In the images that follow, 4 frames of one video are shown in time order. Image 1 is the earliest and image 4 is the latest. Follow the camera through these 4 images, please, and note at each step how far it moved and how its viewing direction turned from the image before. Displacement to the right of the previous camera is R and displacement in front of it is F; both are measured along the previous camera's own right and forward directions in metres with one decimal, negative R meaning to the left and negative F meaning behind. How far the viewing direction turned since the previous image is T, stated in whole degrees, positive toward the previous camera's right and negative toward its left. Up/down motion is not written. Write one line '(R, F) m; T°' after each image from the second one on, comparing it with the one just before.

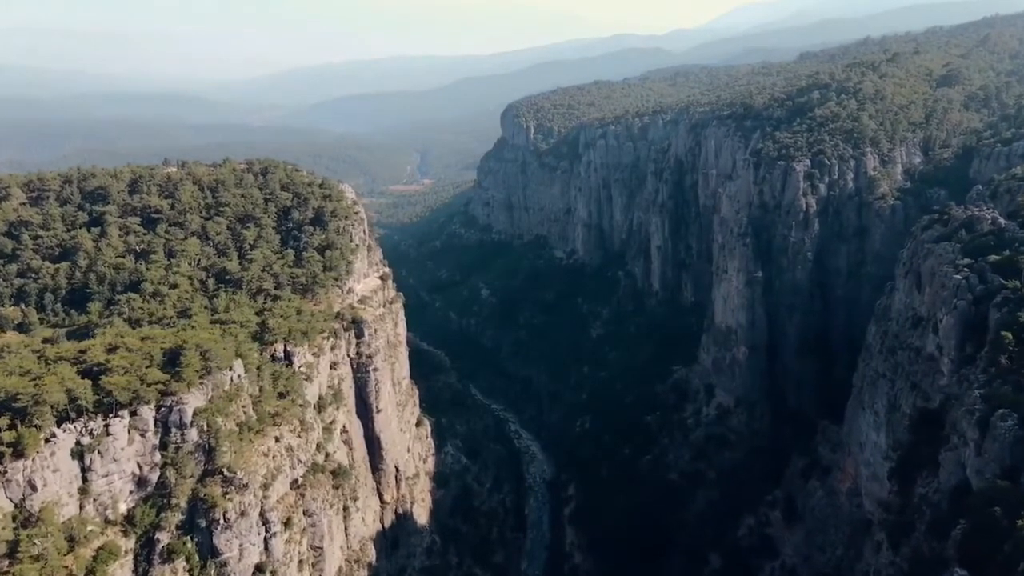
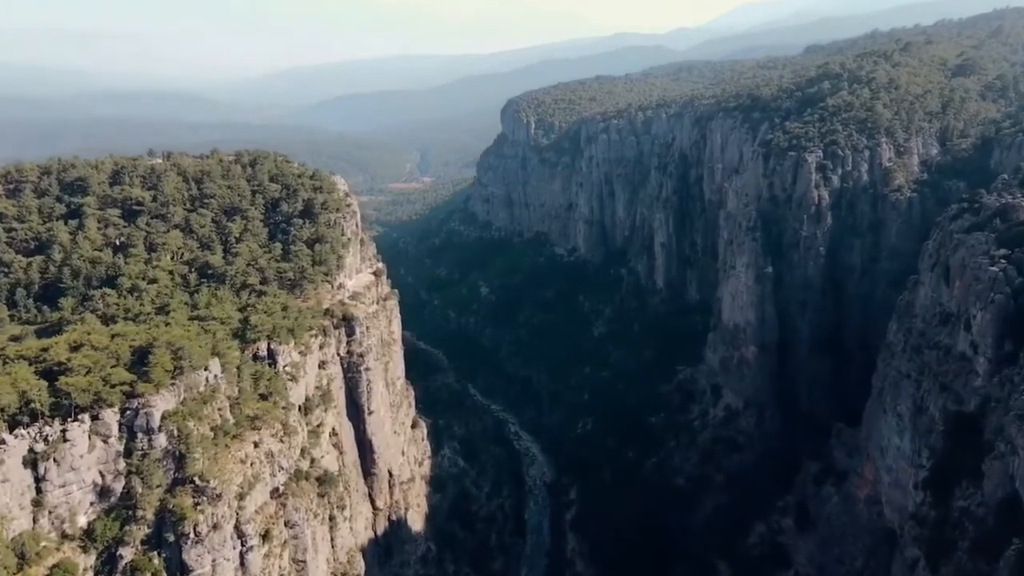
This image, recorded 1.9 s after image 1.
(+0.1, +2.7) m; 0°
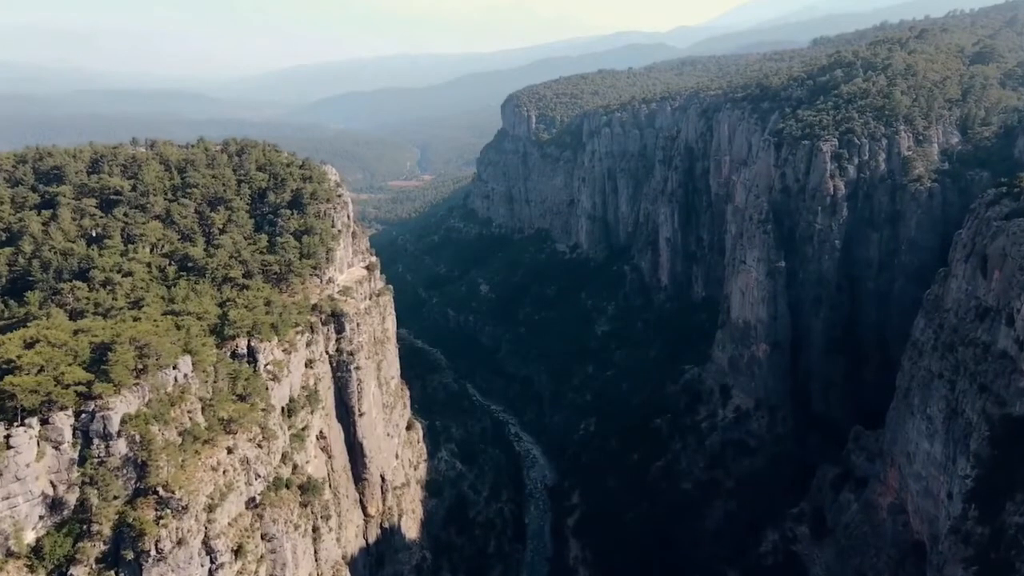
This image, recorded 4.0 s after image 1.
(+0.1, +2.9) m; 0°
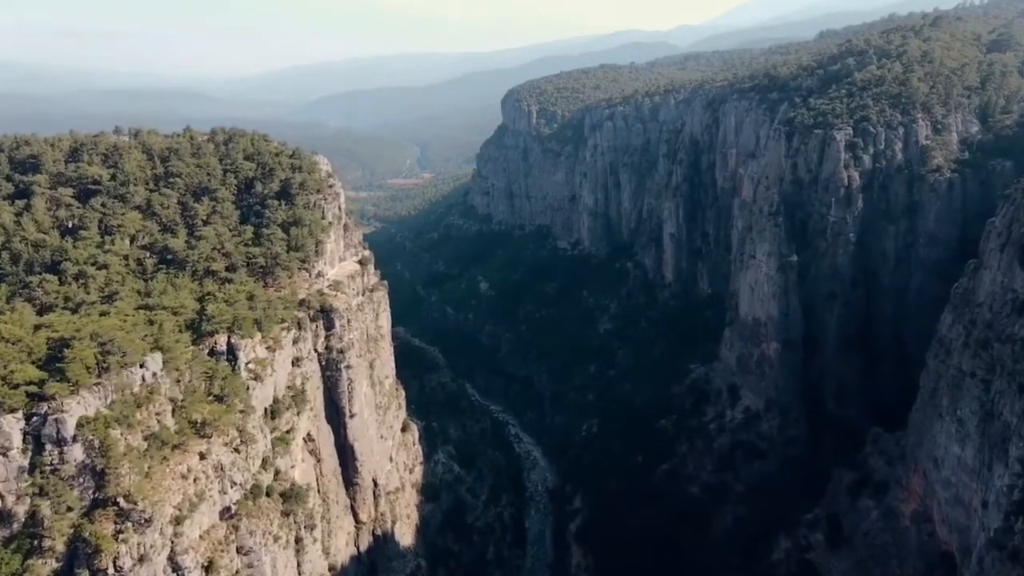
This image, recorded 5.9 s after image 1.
(+0.1, +2.5) m; 0°
